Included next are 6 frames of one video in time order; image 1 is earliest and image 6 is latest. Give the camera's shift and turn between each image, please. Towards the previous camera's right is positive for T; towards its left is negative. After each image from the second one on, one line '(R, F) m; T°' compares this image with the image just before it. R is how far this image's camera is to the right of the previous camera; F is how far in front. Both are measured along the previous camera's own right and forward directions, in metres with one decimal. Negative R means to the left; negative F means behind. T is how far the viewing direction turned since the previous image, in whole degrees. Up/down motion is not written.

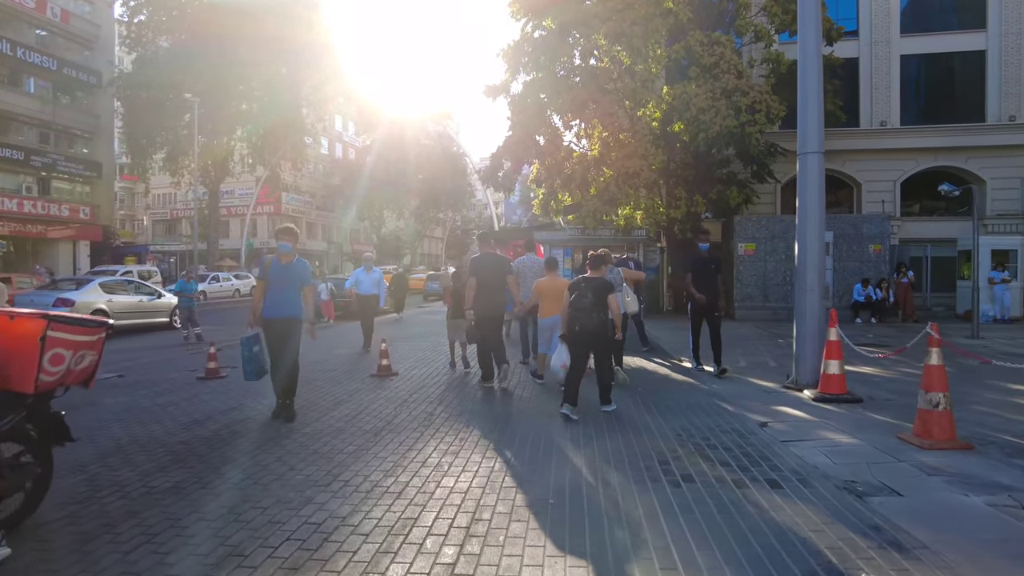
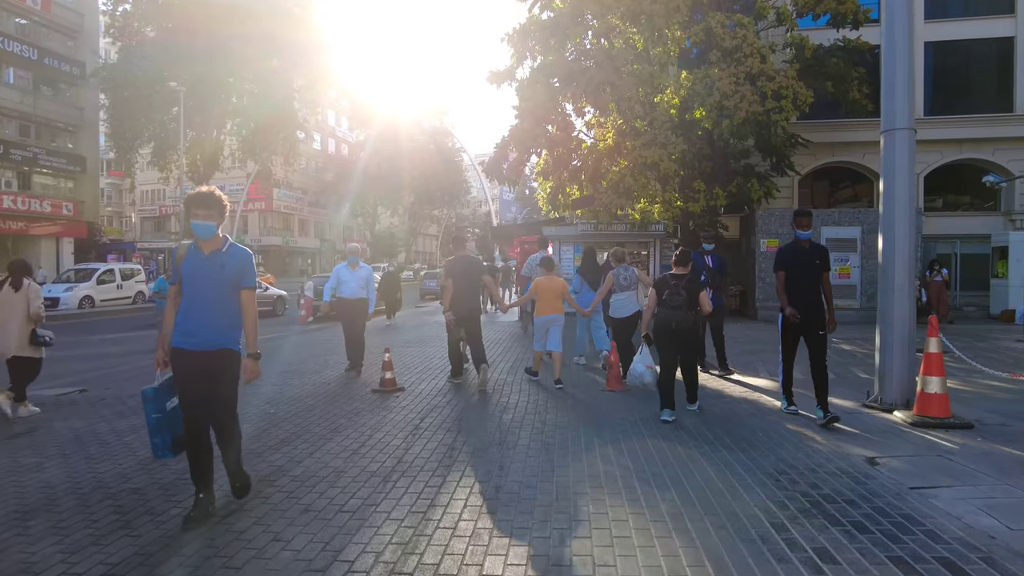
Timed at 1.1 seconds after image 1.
(-0.4, +1.4) m; +1°
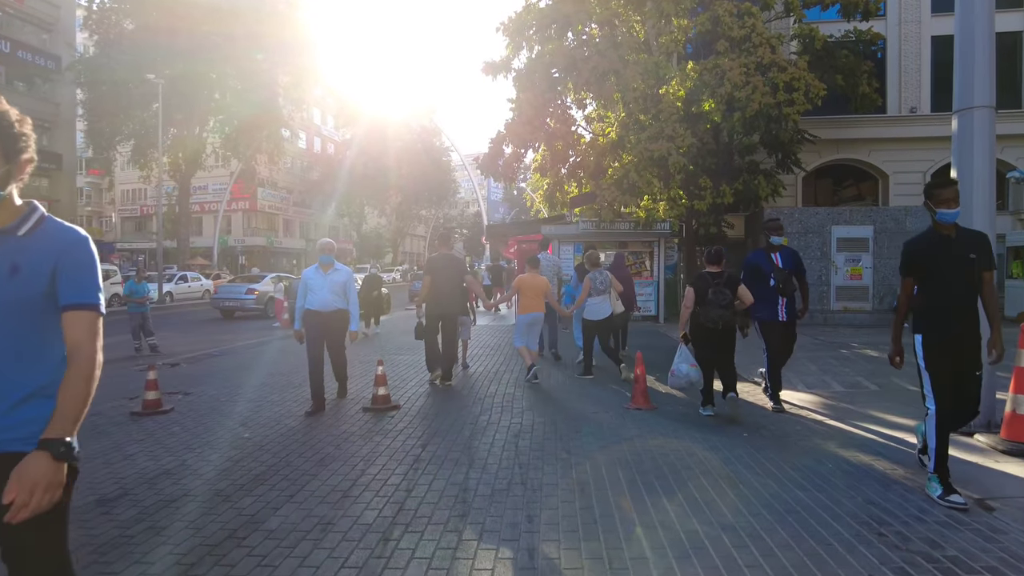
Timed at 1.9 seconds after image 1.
(-0.3, +1.0) m; +1°
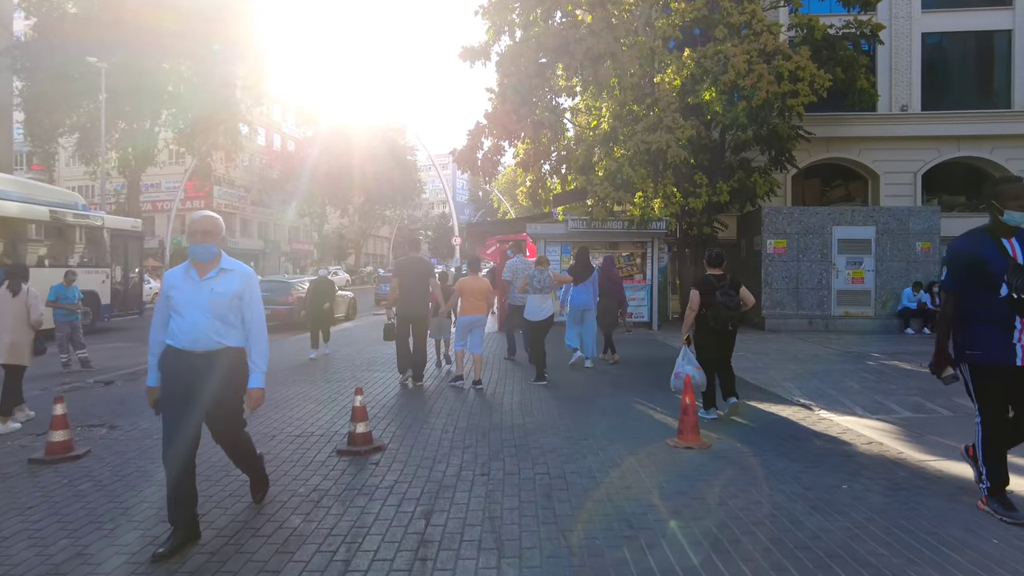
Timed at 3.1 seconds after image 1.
(-0.5, +1.5) m; +3°
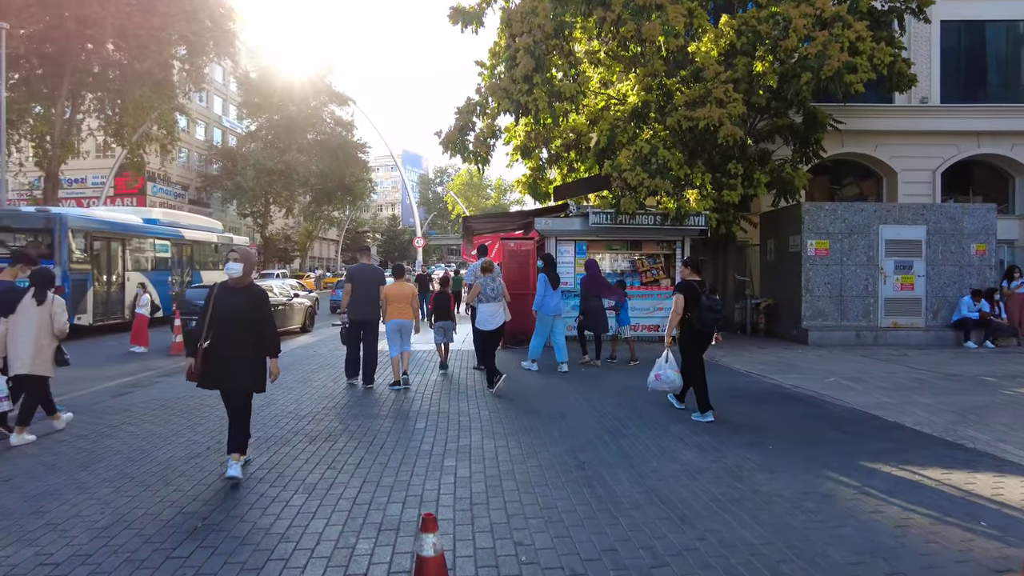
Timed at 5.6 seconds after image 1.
(-1.2, +3.0) m; +5°
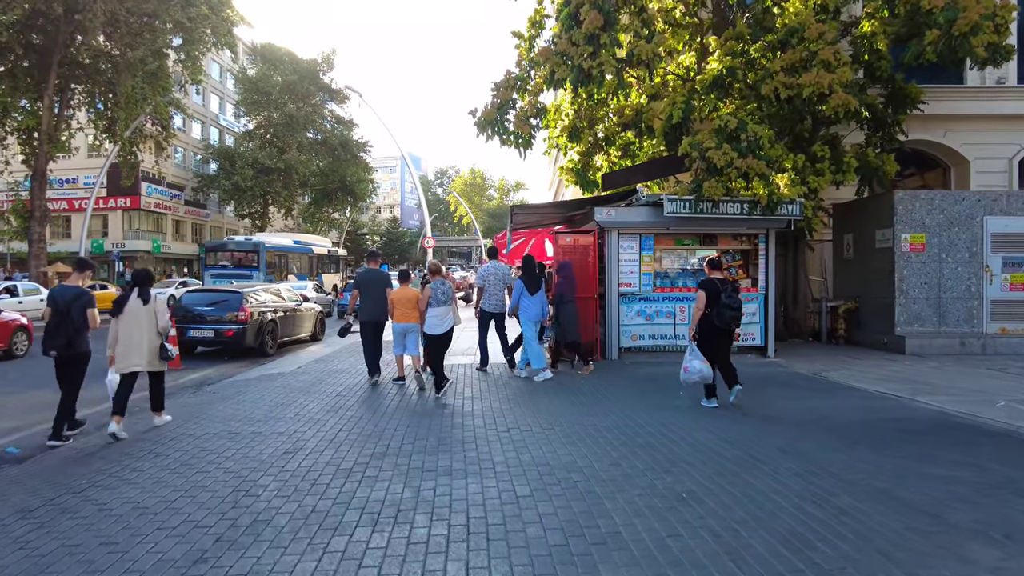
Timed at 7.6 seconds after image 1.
(-1.1, +2.1) m; 0°
